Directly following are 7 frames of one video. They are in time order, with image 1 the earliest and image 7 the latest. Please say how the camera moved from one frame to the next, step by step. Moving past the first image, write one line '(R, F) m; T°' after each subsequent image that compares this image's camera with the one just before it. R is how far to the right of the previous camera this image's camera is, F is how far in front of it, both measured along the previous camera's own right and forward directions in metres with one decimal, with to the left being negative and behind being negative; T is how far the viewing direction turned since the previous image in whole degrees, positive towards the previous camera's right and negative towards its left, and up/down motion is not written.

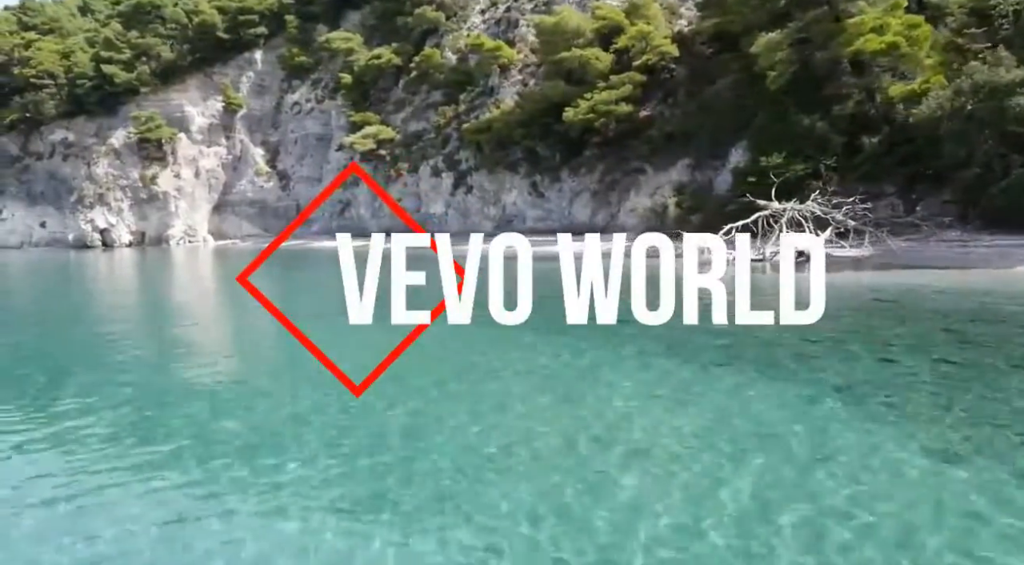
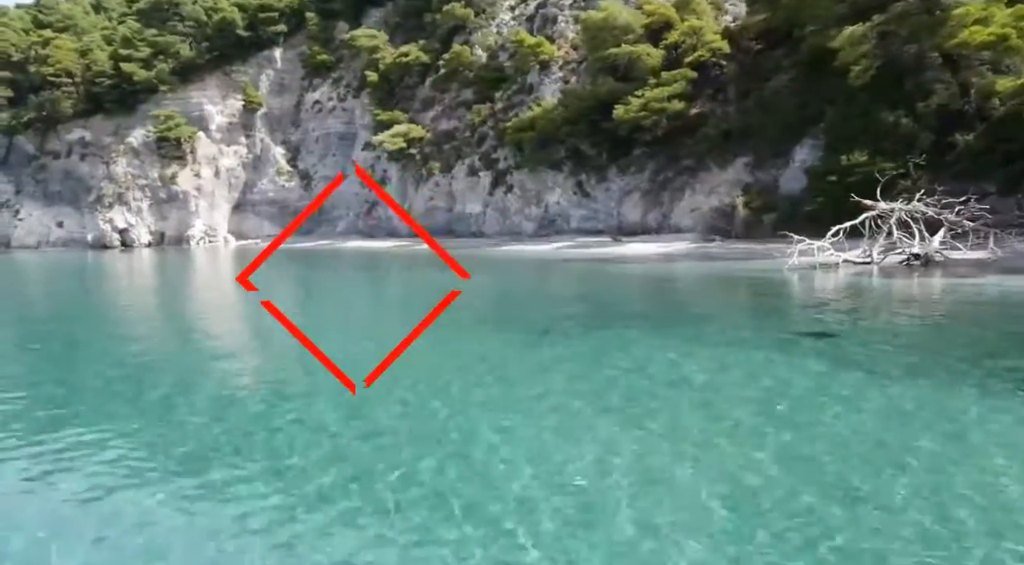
(-1.7, +0.7) m; 0°
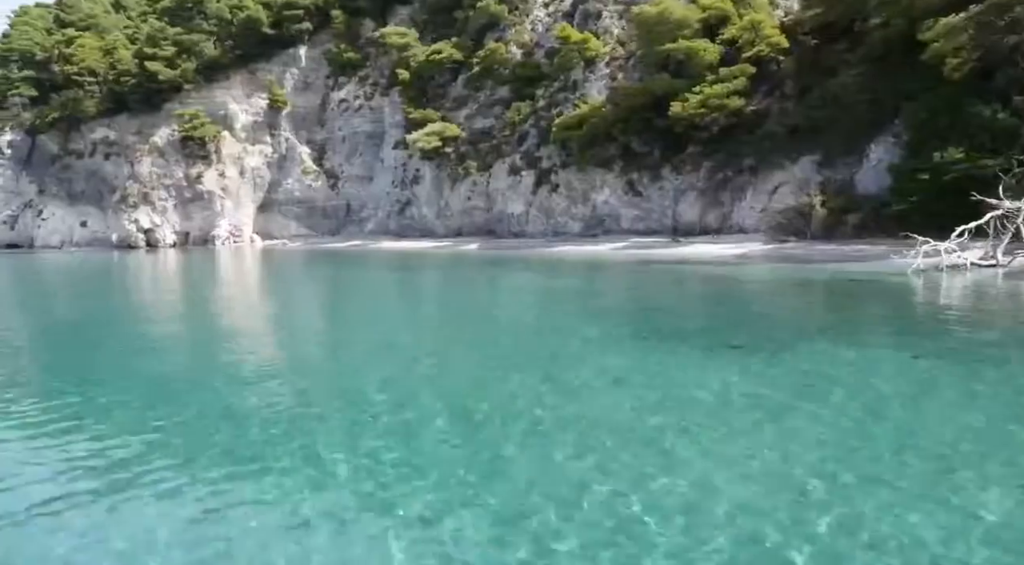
(-1.6, +0.7) m; 0°
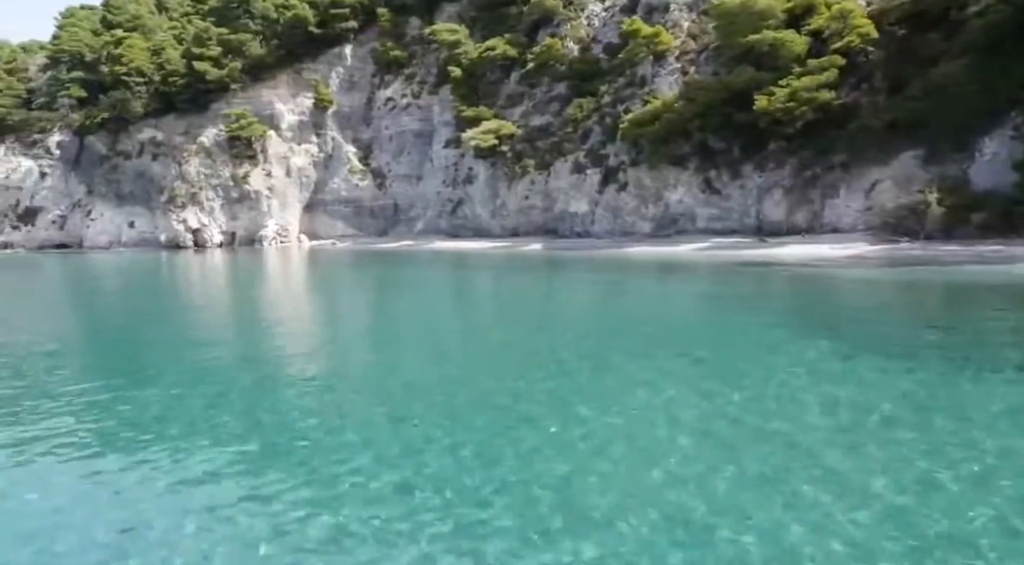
(-1.7, +0.9) m; -2°
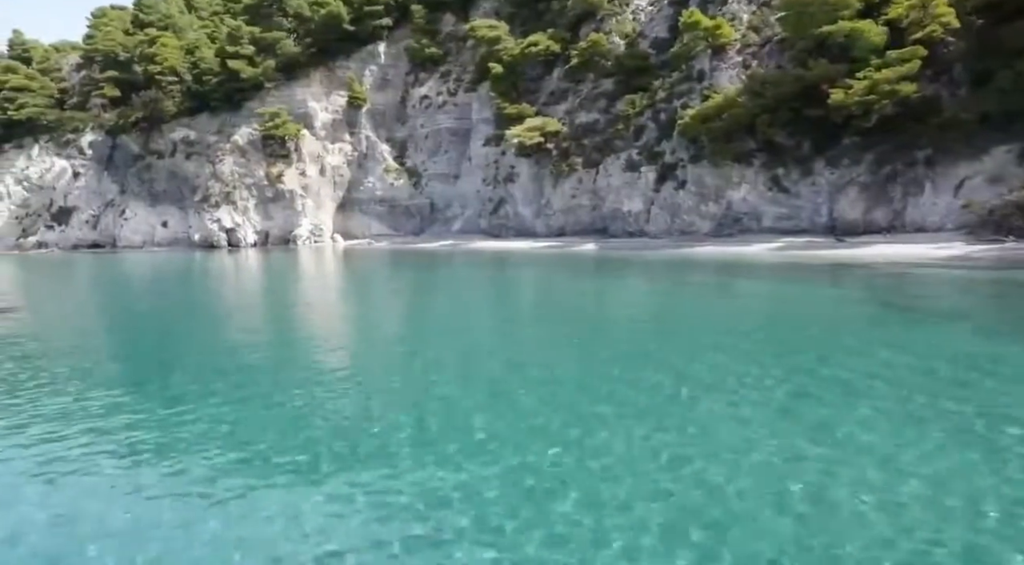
(-1.5, +0.9) m; -1°
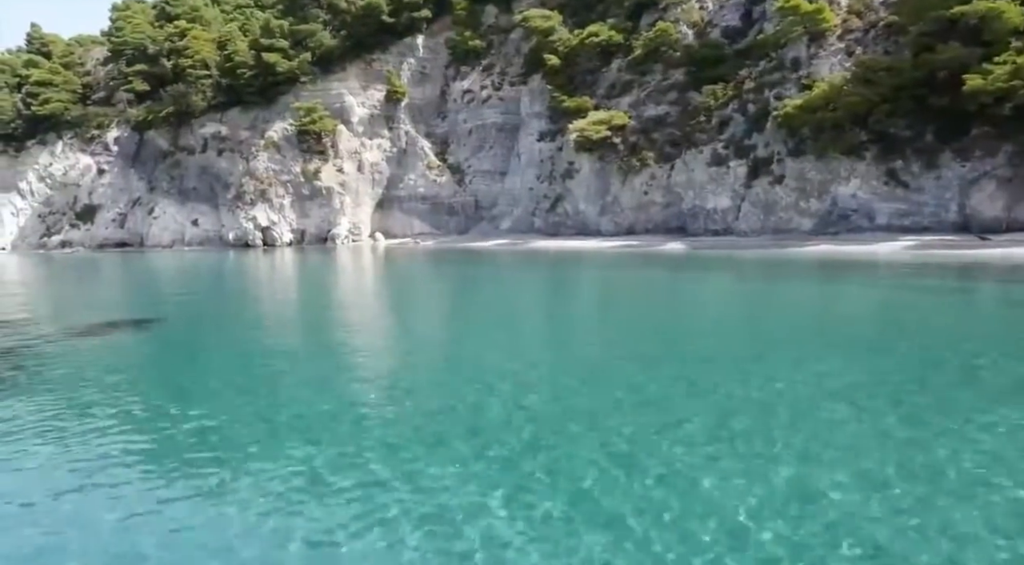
(-3.2, +1.9) m; 0°
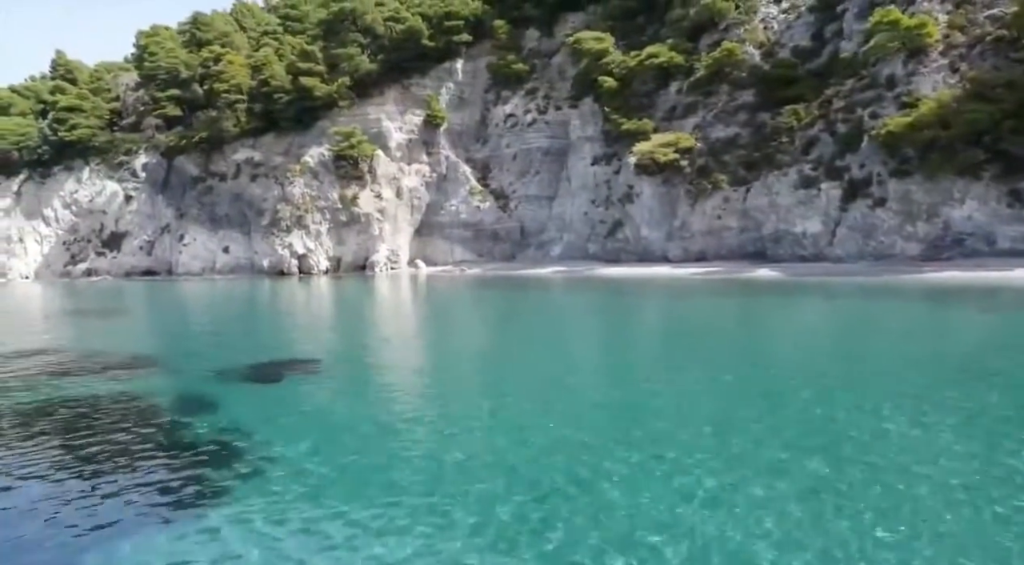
(-3.0, +1.7) m; 0°
